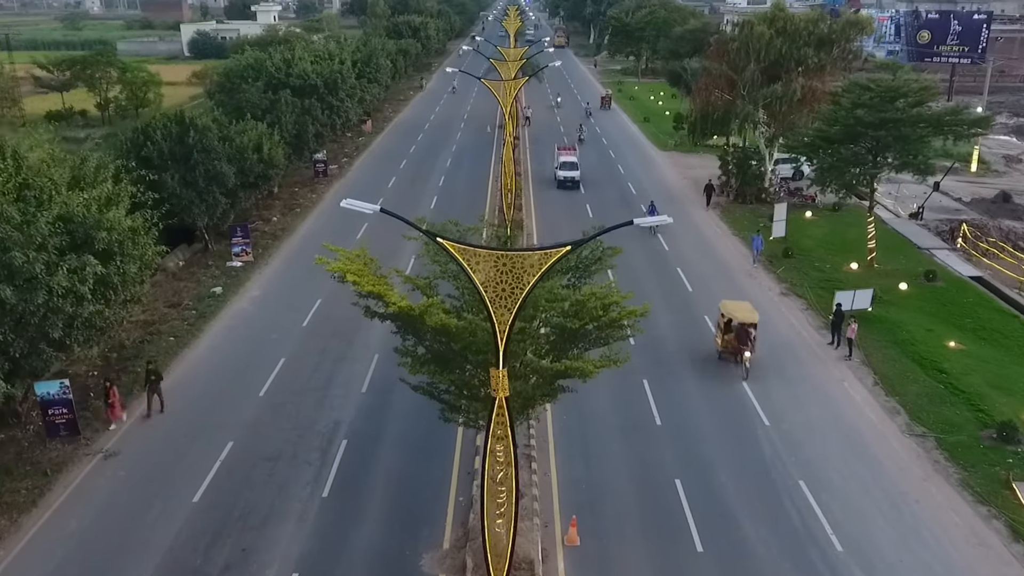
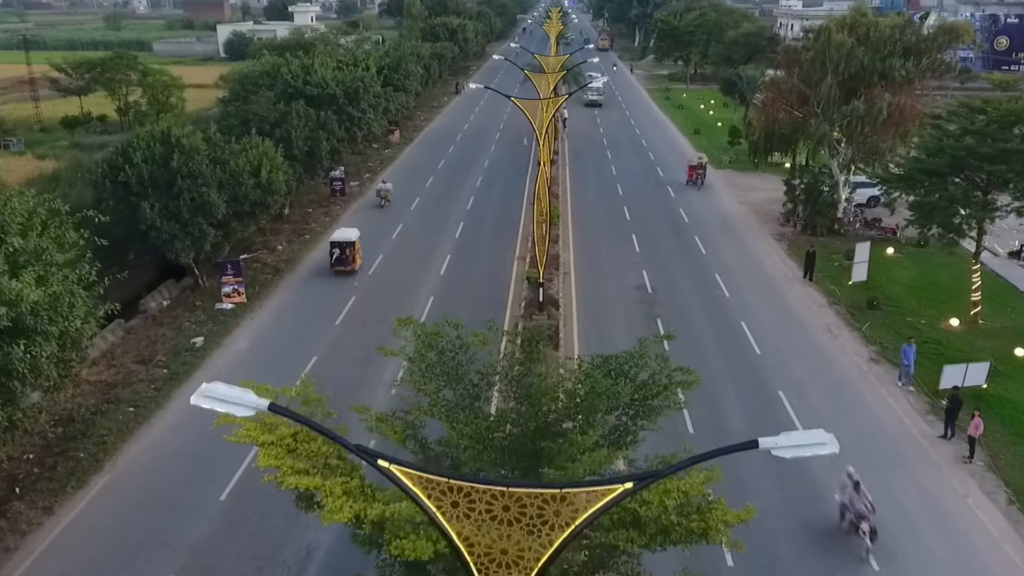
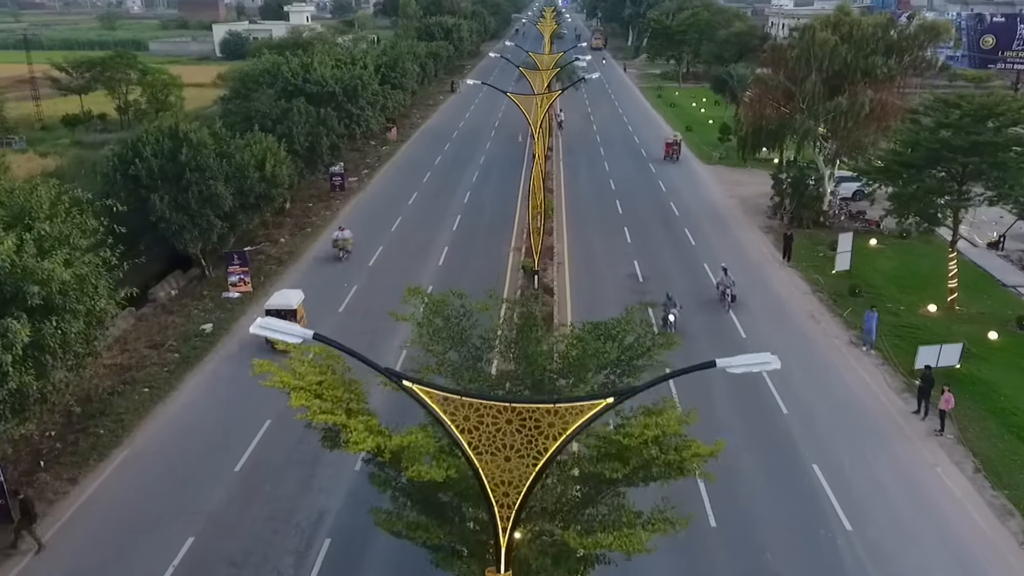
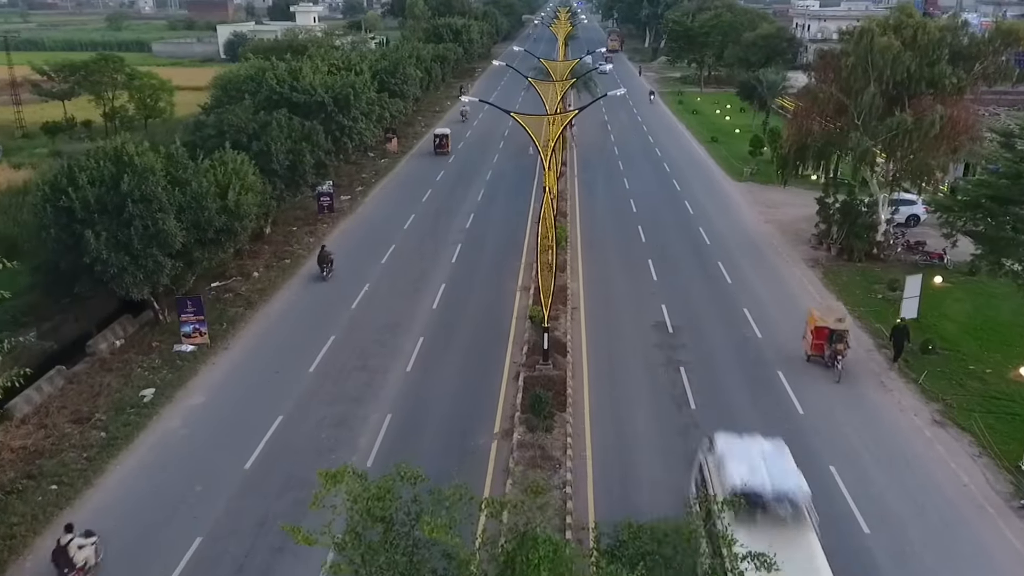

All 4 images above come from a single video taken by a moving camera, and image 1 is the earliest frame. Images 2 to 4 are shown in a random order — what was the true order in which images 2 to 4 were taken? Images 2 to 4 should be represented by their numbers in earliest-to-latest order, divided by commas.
3, 2, 4
